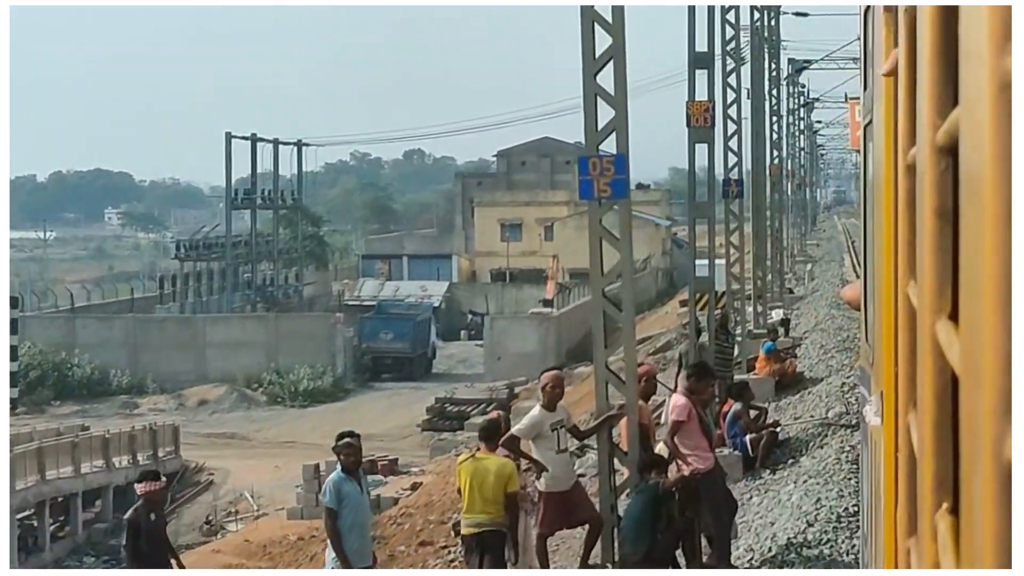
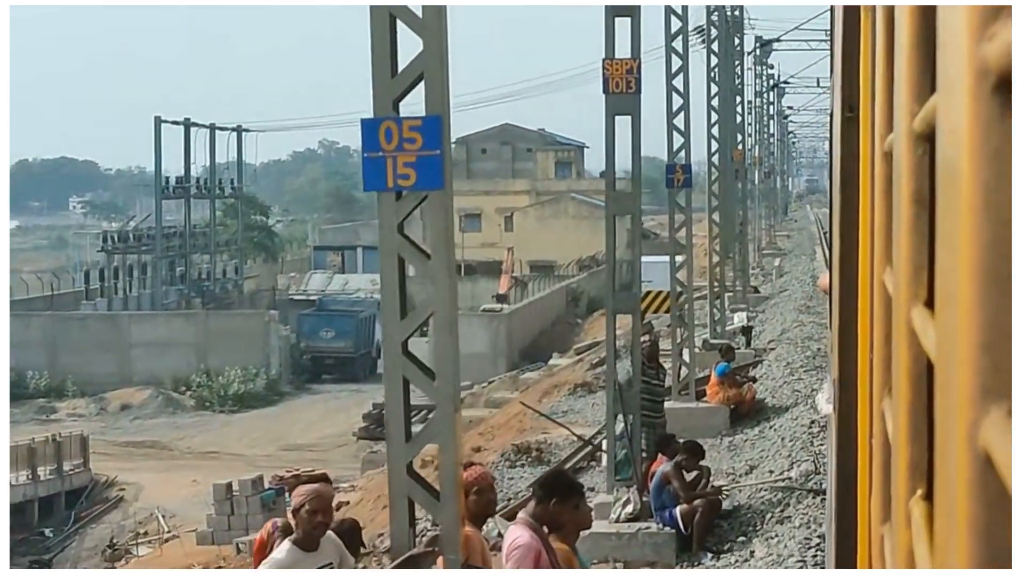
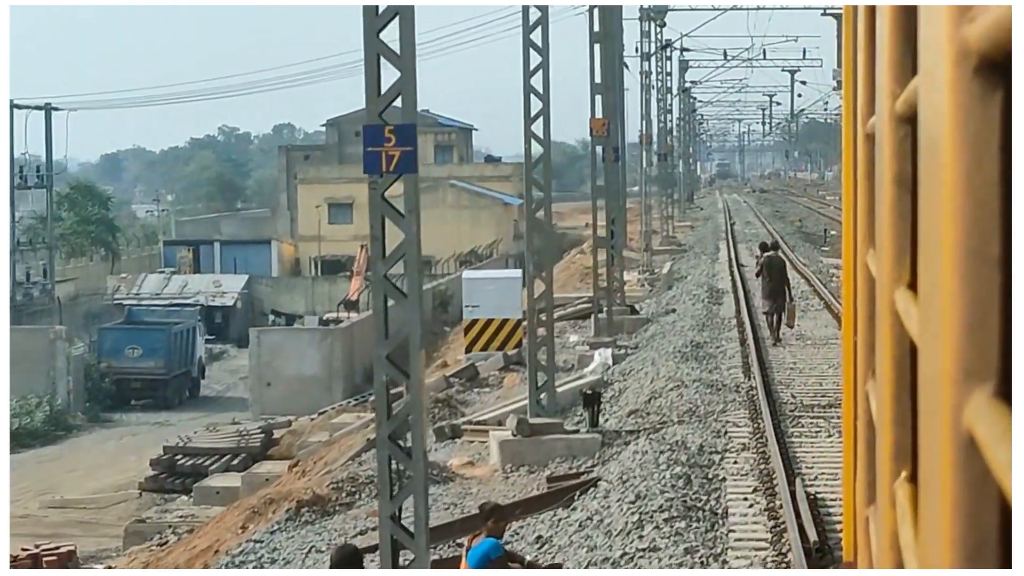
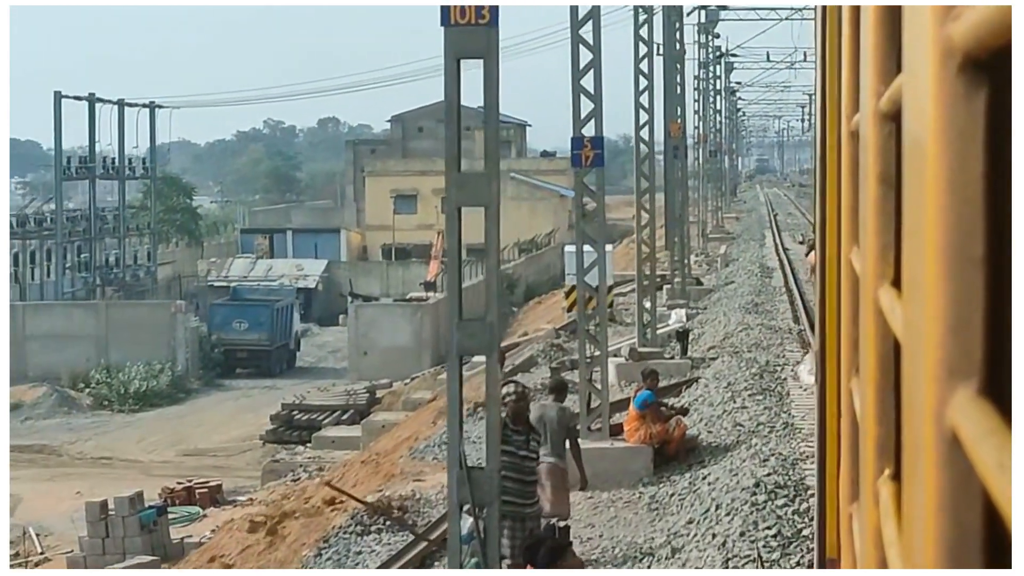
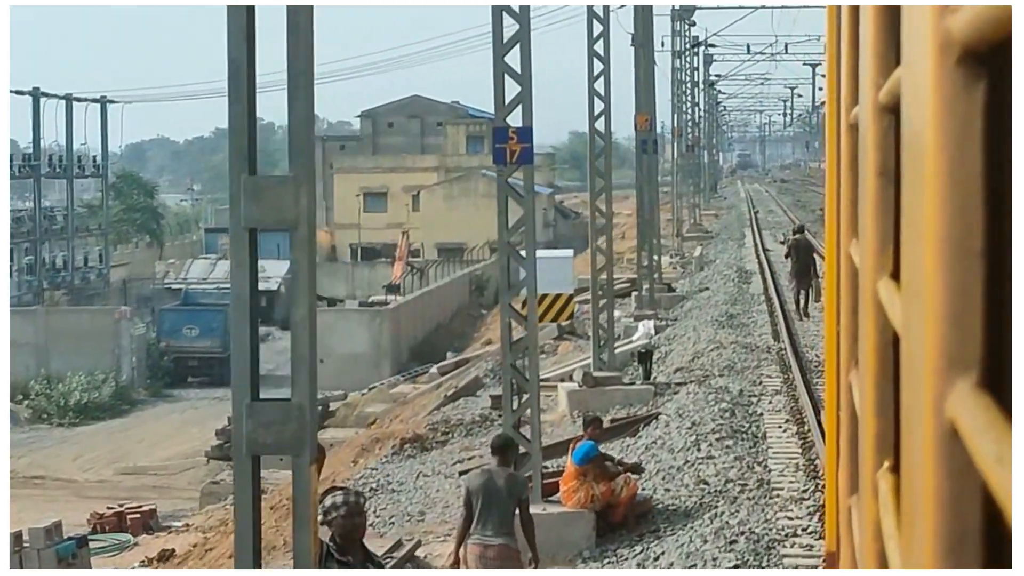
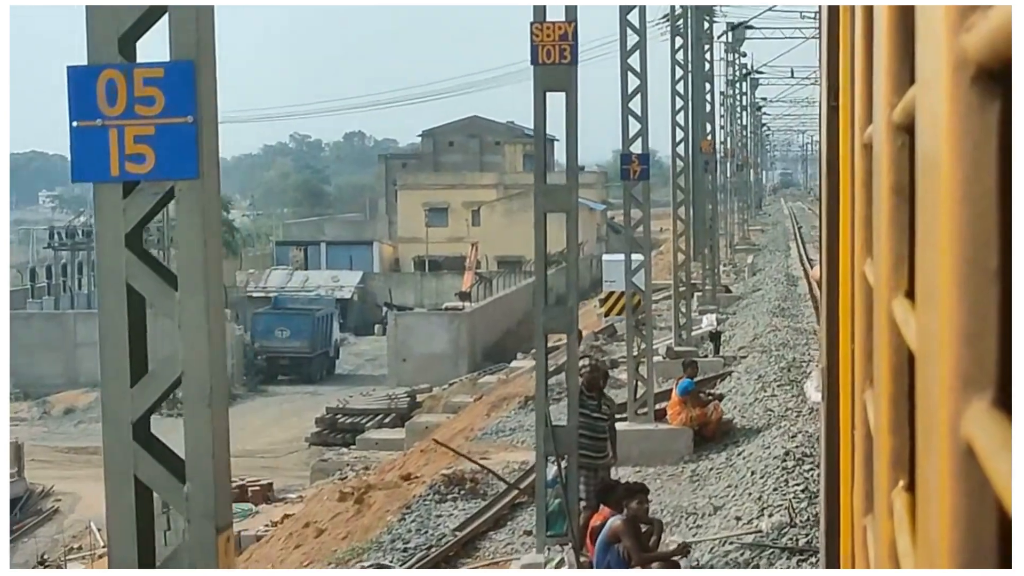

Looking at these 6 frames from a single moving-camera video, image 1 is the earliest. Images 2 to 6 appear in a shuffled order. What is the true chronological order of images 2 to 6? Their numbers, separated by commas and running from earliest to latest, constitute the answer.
2, 6, 4, 5, 3
